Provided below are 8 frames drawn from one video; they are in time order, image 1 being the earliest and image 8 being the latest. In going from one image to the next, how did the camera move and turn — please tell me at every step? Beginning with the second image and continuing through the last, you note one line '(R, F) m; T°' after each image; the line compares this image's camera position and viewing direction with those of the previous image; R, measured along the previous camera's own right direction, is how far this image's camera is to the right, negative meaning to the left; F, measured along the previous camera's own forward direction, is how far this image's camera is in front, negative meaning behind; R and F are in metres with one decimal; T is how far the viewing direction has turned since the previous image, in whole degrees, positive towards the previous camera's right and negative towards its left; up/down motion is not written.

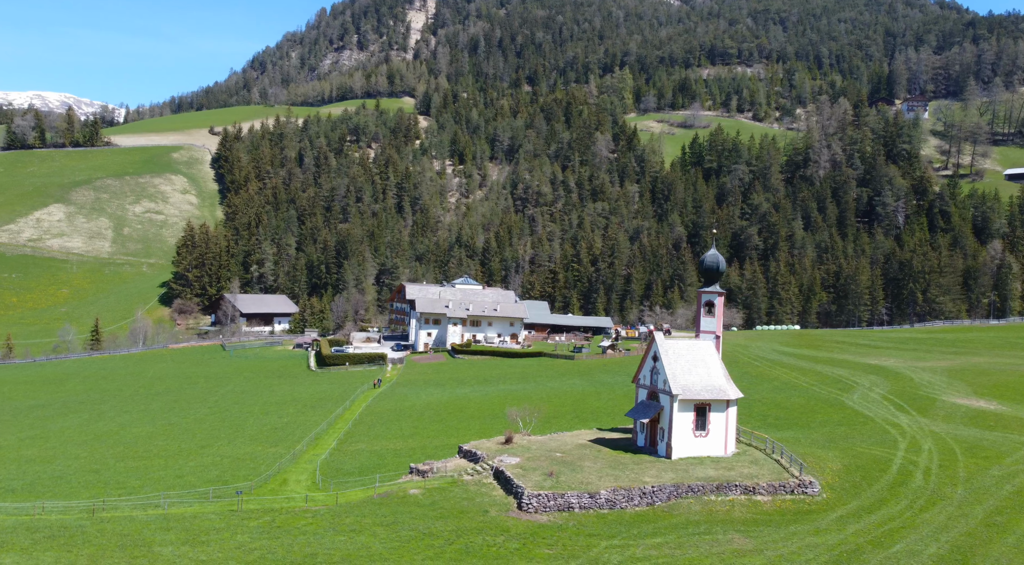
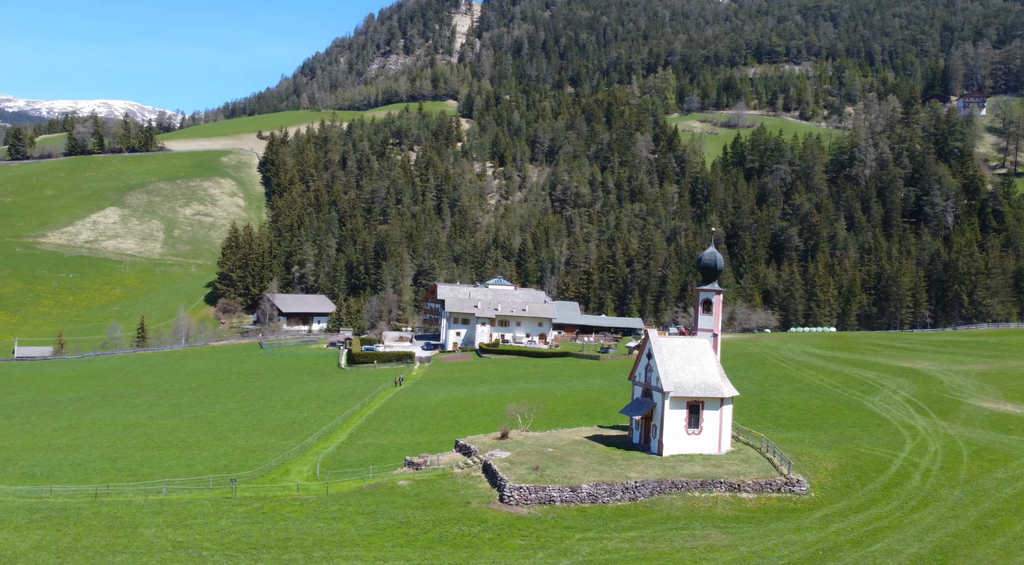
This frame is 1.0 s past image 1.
(+4.7, -1.2) m; -4°
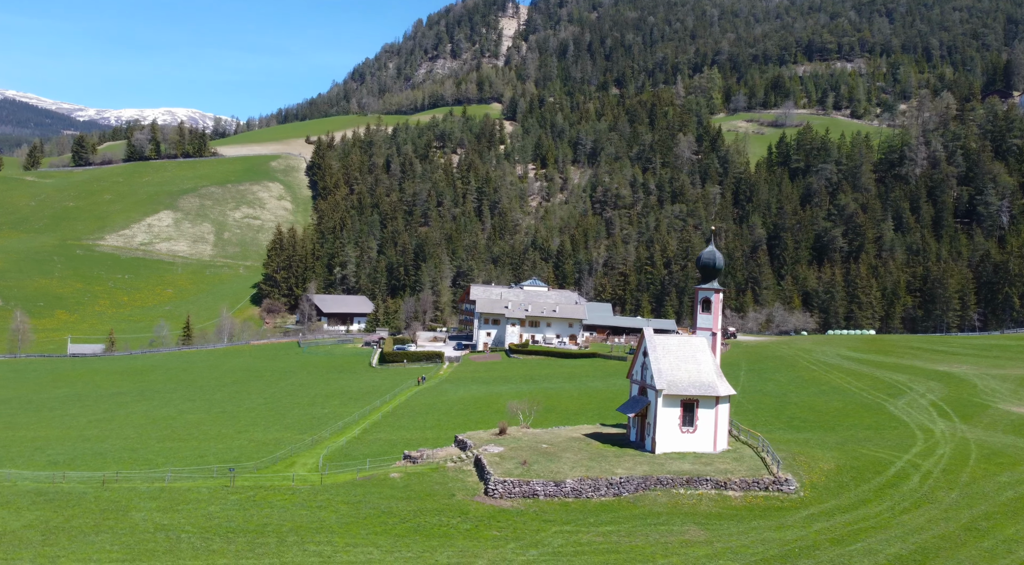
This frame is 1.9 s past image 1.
(+4.9, -1.1) m; -4°
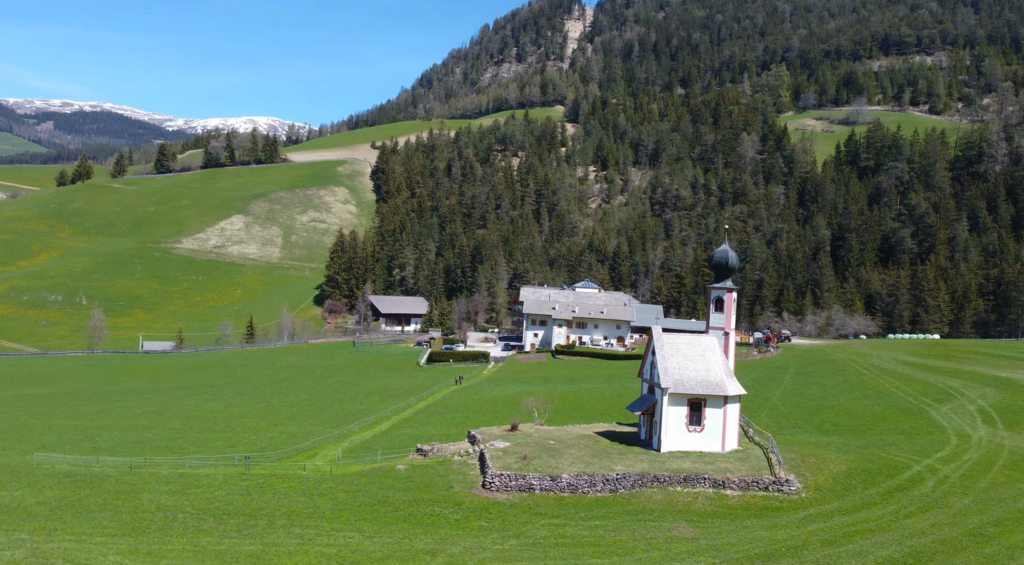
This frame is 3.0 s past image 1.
(+5.6, -1.0) m; -6°
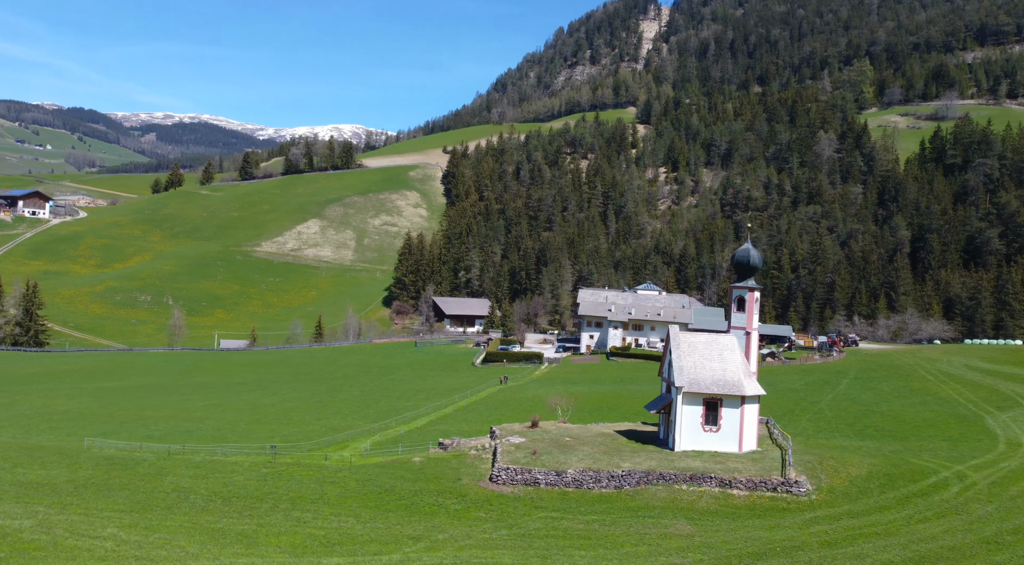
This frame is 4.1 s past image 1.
(+5.7, -0.8) m; -6°
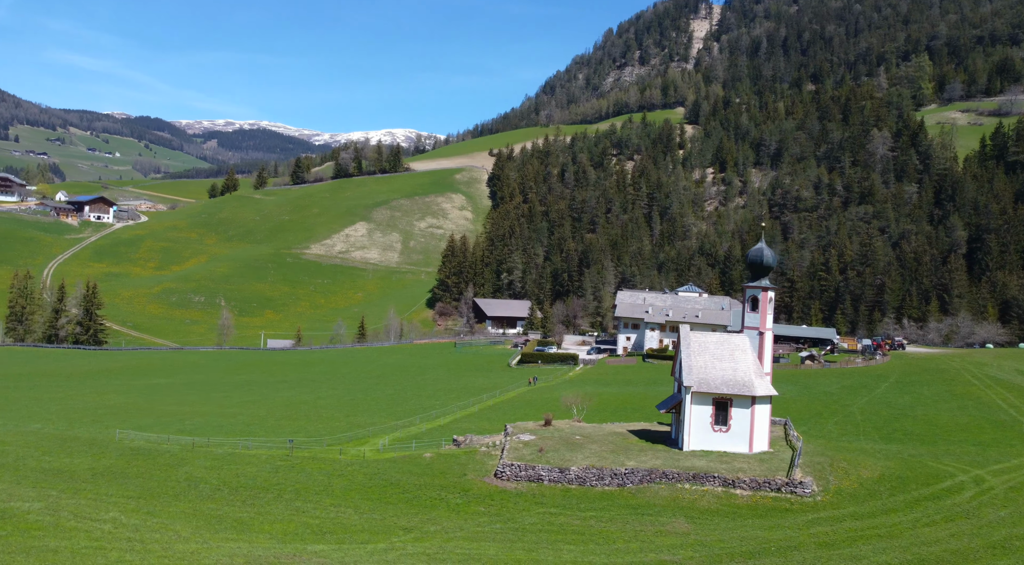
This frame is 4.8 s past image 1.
(+3.8, -0.6) m; -4°
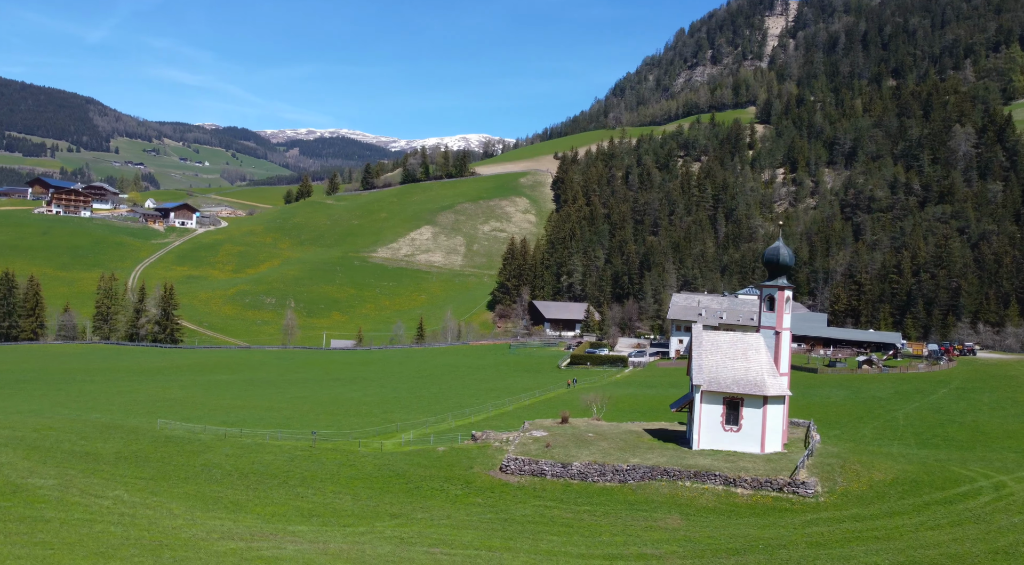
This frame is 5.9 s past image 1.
(+5.7, -0.7) m; -6°
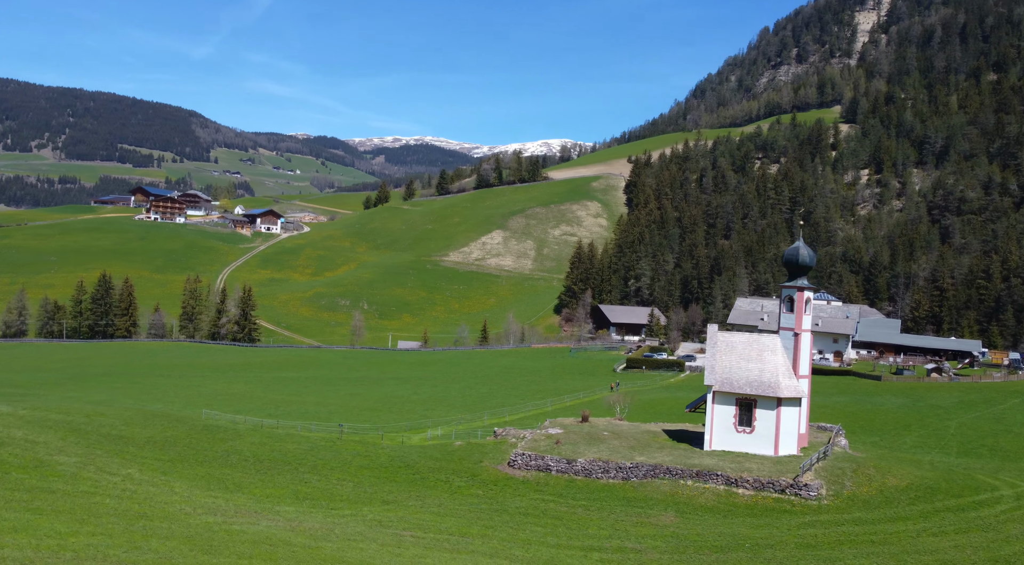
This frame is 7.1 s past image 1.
(+6.2, -0.5) m; -7°
